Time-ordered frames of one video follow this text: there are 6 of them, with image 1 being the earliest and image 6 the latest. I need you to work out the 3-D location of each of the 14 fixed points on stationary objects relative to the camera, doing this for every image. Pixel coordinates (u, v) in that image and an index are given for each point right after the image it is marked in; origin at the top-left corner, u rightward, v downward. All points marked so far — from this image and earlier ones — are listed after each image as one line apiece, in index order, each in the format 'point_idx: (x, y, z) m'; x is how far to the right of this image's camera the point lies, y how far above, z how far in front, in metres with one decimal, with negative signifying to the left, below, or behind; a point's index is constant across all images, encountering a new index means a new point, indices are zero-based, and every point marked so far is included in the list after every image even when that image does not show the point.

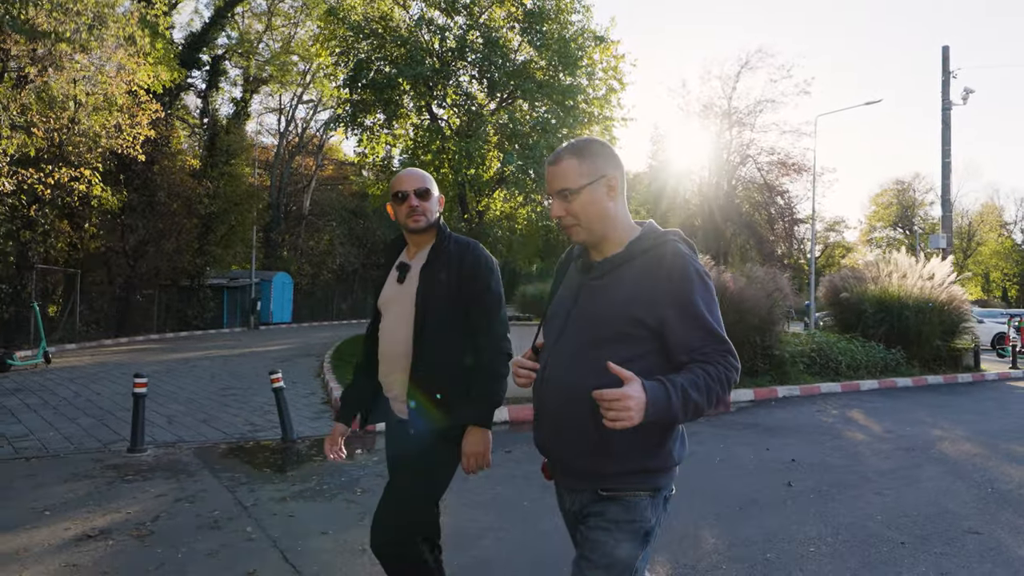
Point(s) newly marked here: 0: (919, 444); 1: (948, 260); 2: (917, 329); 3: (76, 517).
0: (+4.9, -1.9, +8.2) m
1: (+11.1, +0.7, +17.4) m
2: (+9.8, -1.0, +16.6) m
3: (-3.2, -1.7, +5.1) m
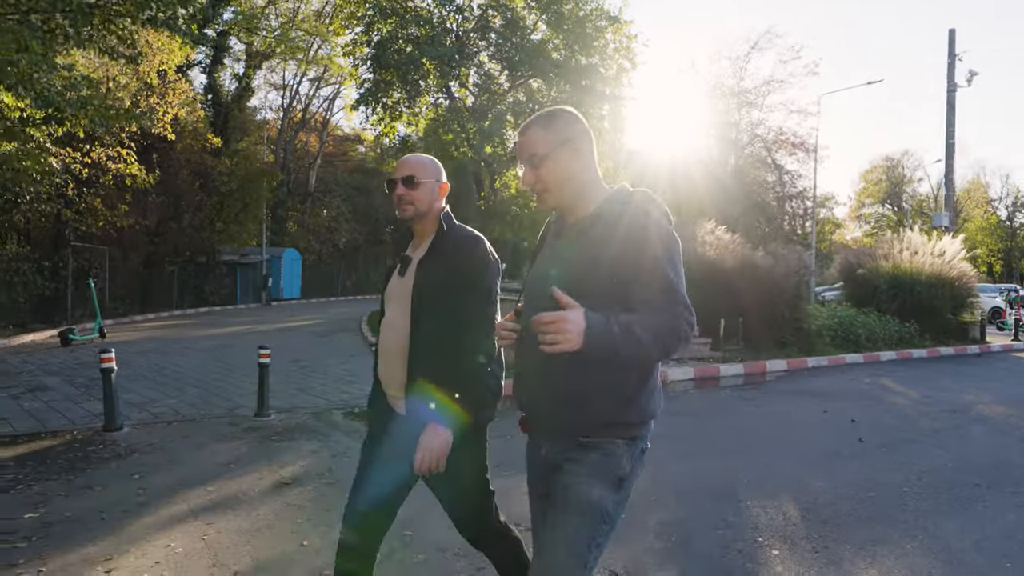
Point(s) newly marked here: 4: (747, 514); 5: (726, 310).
0: (+6.0, -1.6, +9.1) m
1: (+11.9, +1.3, +18.3) m
2: (+10.7, -0.4, +17.5) m
3: (-2.1, -1.5, +5.8) m
4: (+1.7, -1.6, +4.8) m
5: (+4.6, -0.5, +14.4) m
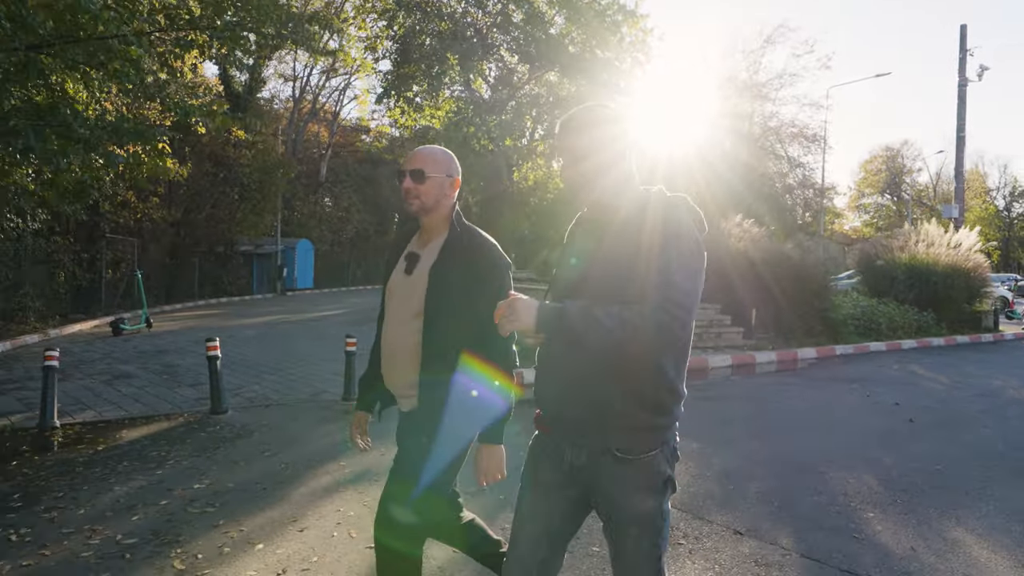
0: (+6.8, -1.5, +9.7) m
1: (+12.7, +1.6, +18.9) m
2: (+11.5, -0.1, +18.1) m
3: (-1.3, -1.5, +6.3) m
4: (+2.6, -1.6, +5.4) m
5: (+5.4, -0.3, +15.0) m
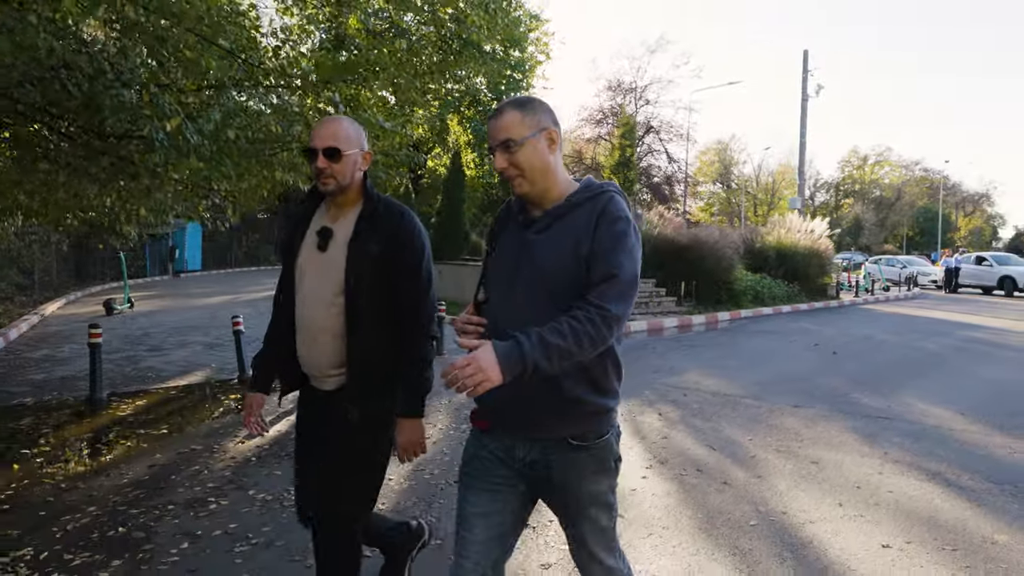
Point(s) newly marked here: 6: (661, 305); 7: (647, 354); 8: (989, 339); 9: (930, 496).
0: (+7.2, -1.0, +13.9) m
1: (+10.9, +2.4, +24.1) m
2: (+9.8, +0.6, +23.1) m
3: (0.0, -1.2, +8.8) m
4: (+4.0, -1.2, +8.7) m
5: (+4.6, +0.4, +18.7) m
6: (+3.8, -0.4, +17.5) m
7: (+2.2, -1.1, +11.4) m
8: (+9.6, -1.0, +13.9) m
9: (+2.9, -1.4, +4.7) m
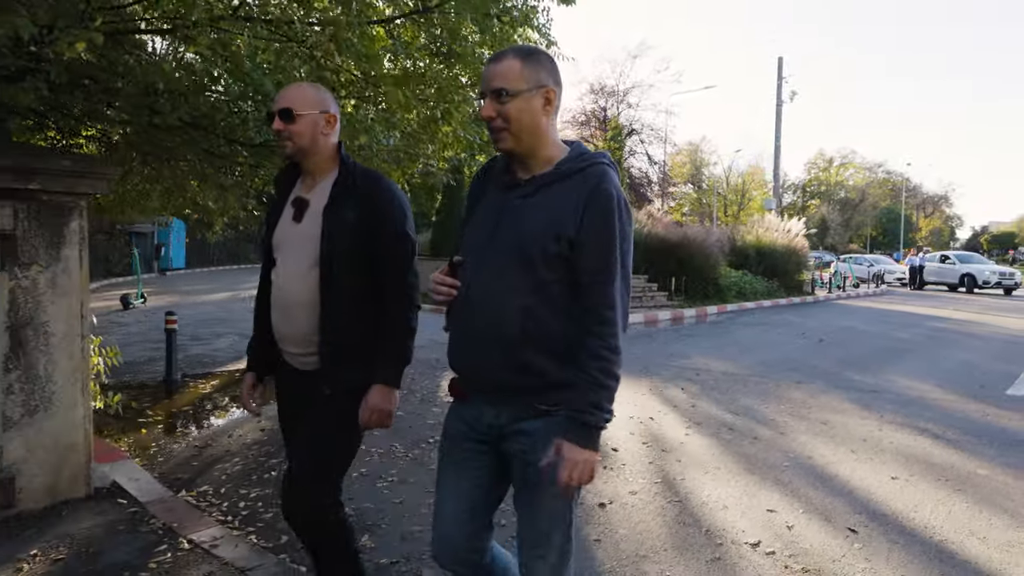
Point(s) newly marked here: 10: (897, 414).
0: (+7.3, -0.9, +15.1) m
1: (+10.6, +2.5, +25.4) m
2: (+9.6, +0.8, +24.4) m
3: (+0.4, -1.1, +9.7) m
4: (+4.4, -1.1, +9.8) m
5: (+4.5, +0.5, +19.7) m
6: (+3.8, -0.3, +18.5) m
7: (+2.5, -1.0, +12.4) m
8: (+9.8, -0.9, +15.2) m
9: (+3.5, -1.3, +5.8) m
10: (+3.9, -1.3, +6.9) m
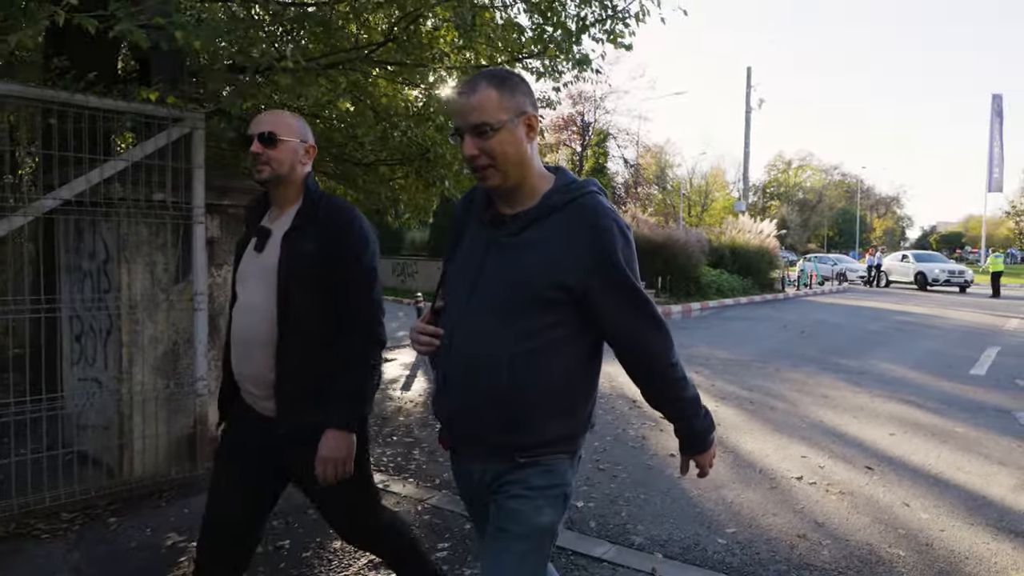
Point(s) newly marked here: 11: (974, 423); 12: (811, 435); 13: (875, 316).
0: (+7.4, -0.8, +16.5) m
1: (+10.1, +2.6, +27.0) m
2: (+9.2, +0.8, +25.9) m
3: (+0.8, -1.0, +10.7) m
4: (+4.8, -1.1, +11.1) m
5: (+4.4, +0.5, +21.0) m
6: (+3.7, -0.3, +19.8) m
7: (+2.8, -0.9, +13.6) m
8: (+9.9, -0.8, +16.7) m
9: (+4.1, -1.3, +7.0) m
10: (+4.4, -1.2, +8.2) m
11: (+4.4, -1.3, +6.5) m
12: (+2.6, -1.3, +6.0) m
13: (+9.8, -0.7, +18.4) m
